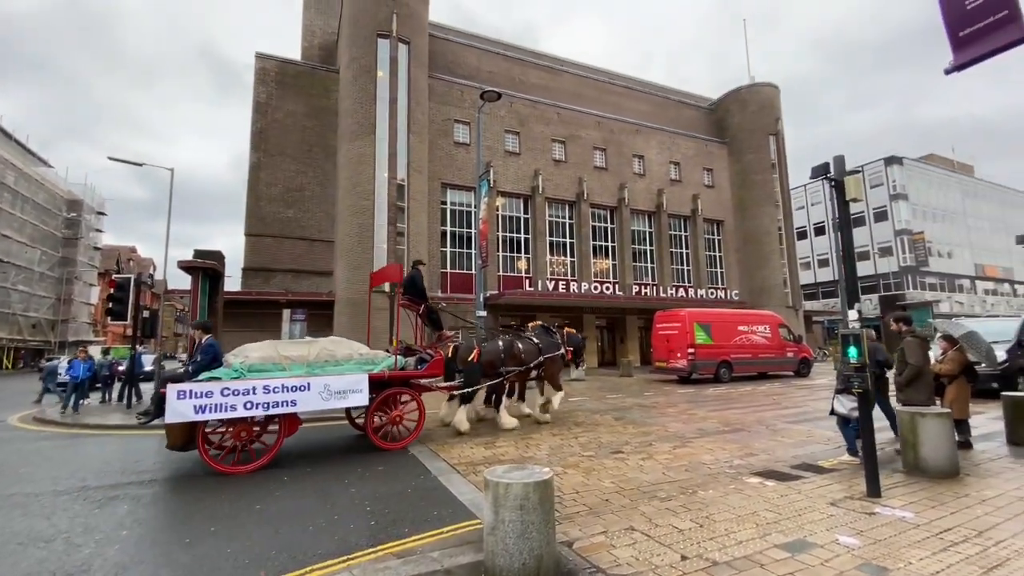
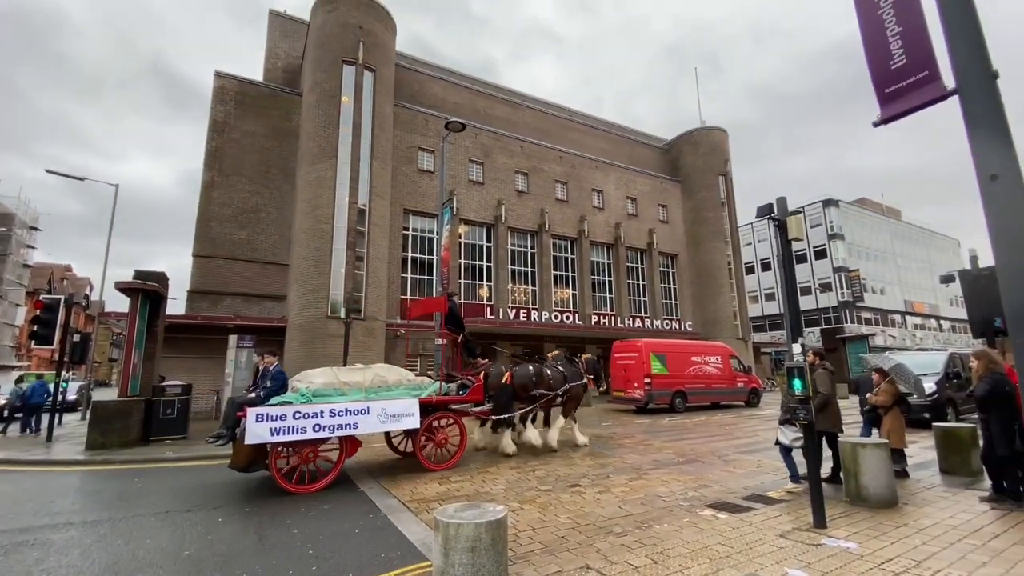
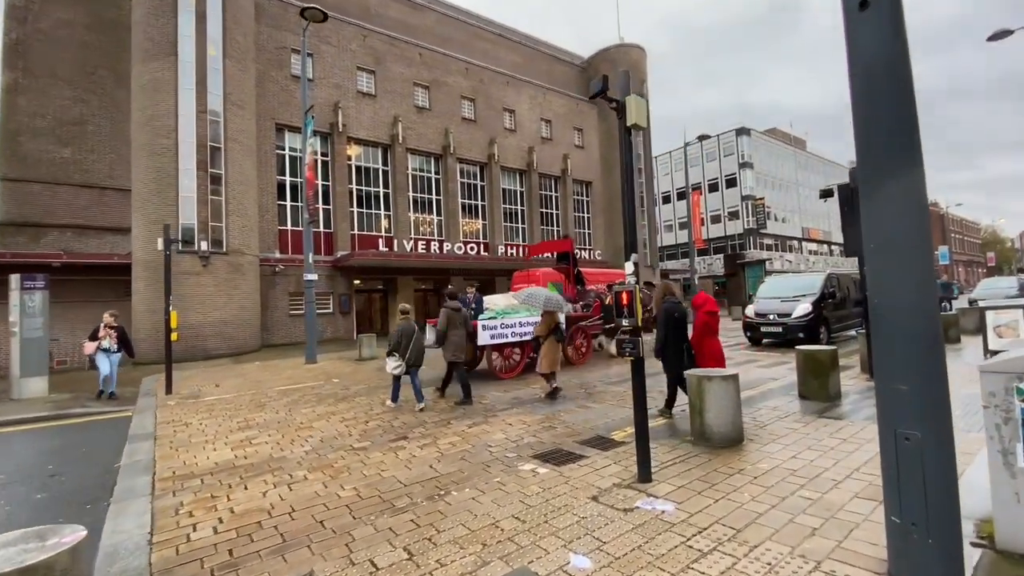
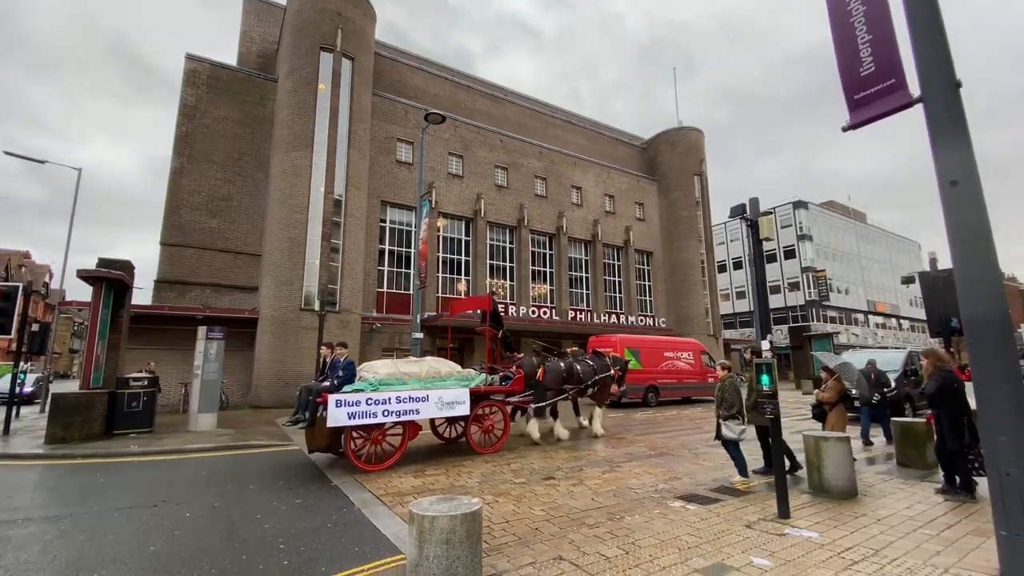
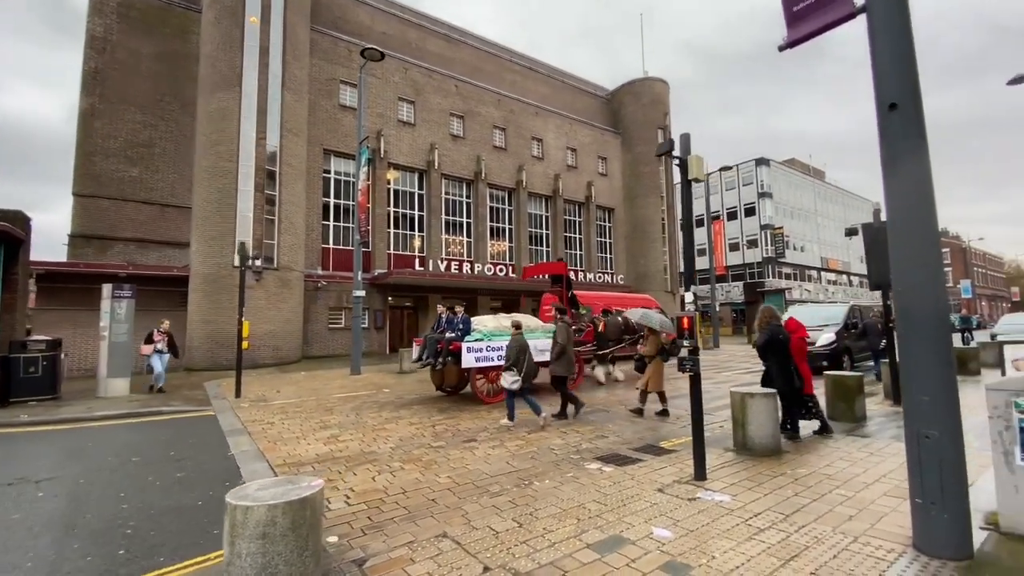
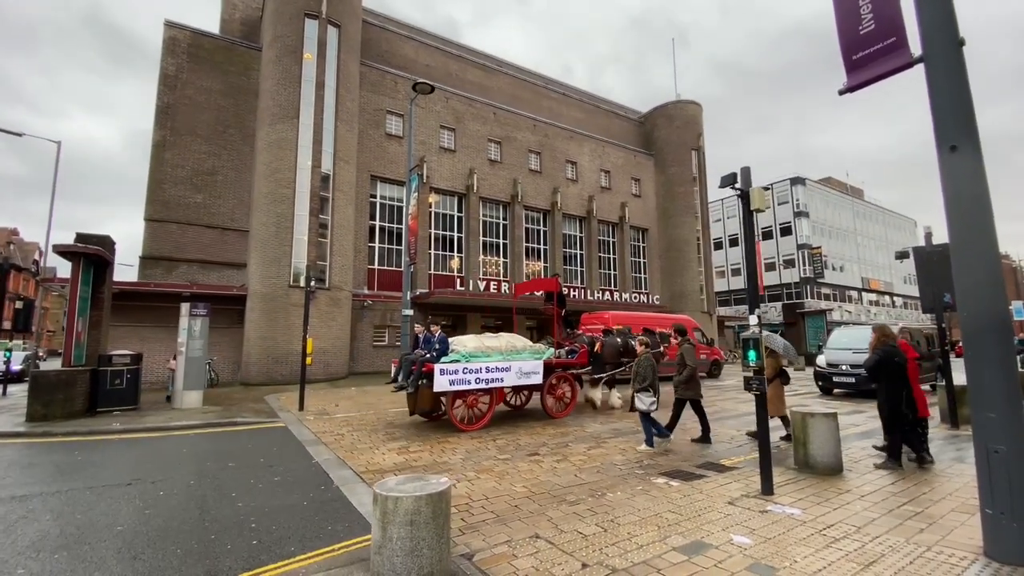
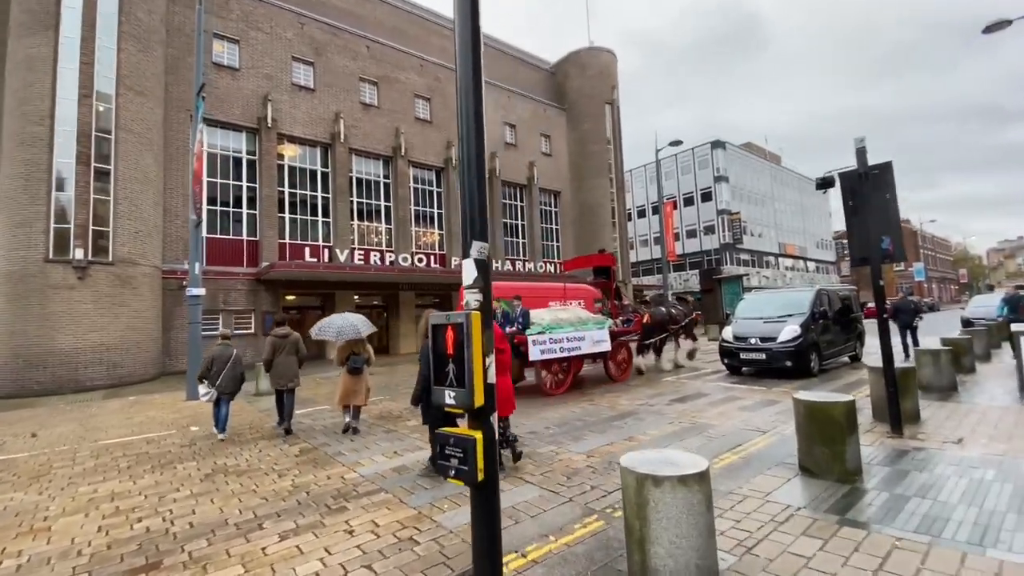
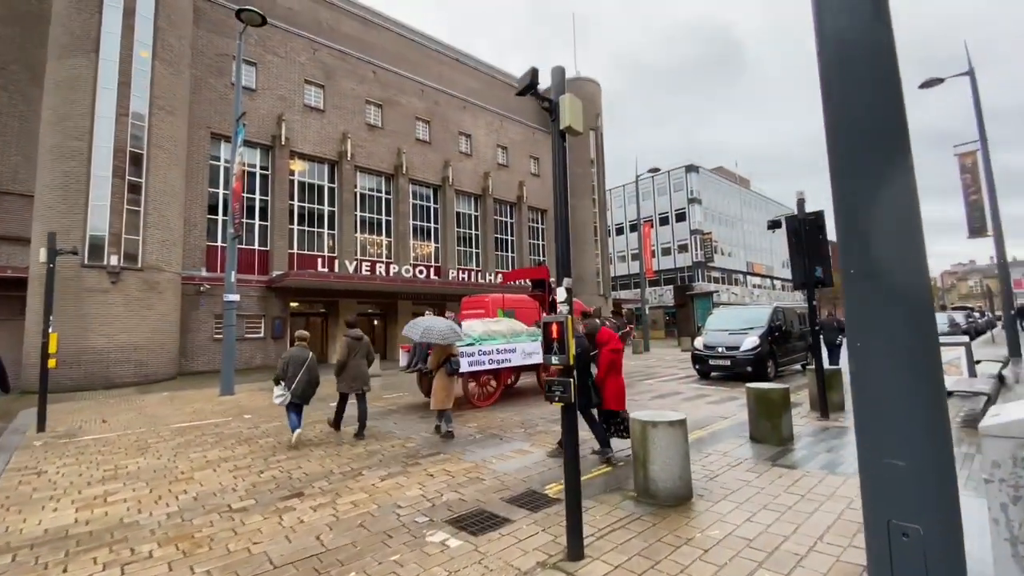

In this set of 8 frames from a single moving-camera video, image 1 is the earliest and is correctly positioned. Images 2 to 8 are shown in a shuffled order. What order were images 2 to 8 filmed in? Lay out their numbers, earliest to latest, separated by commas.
2, 4, 6, 5, 3, 8, 7
